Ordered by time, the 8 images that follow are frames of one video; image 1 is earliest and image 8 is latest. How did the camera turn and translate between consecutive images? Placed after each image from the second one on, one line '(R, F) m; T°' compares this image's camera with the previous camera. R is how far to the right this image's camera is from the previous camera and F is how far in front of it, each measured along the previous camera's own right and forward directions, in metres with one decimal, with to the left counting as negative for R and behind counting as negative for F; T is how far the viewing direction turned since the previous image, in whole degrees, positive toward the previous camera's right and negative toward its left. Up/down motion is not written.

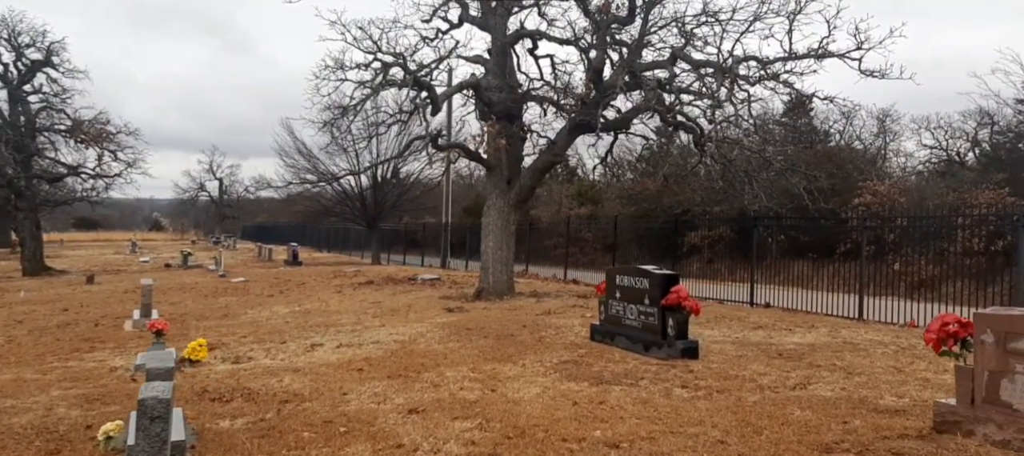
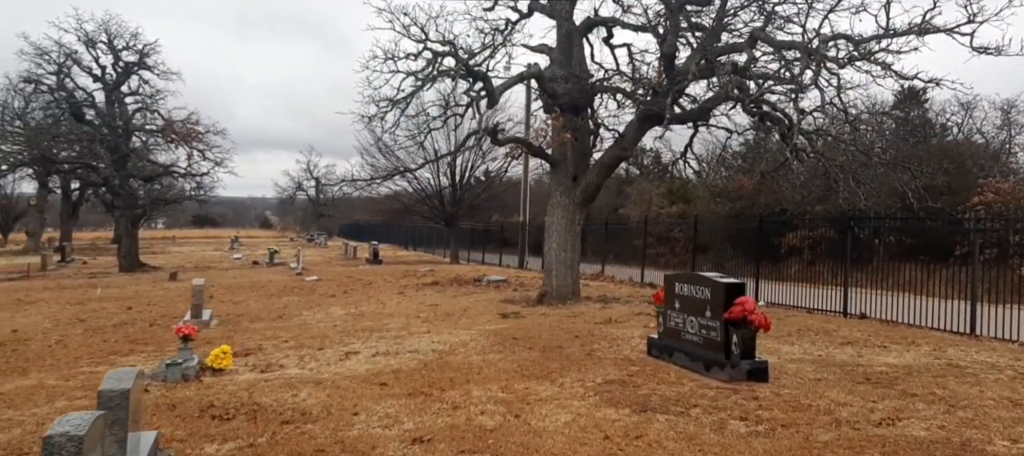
(+0.5, +0.7) m; -7°
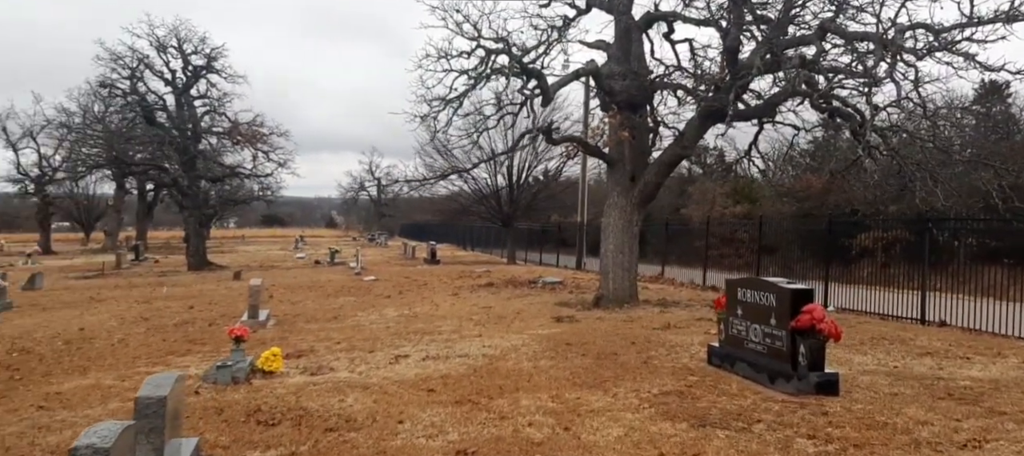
(+0.1, +0.2) m; -5°
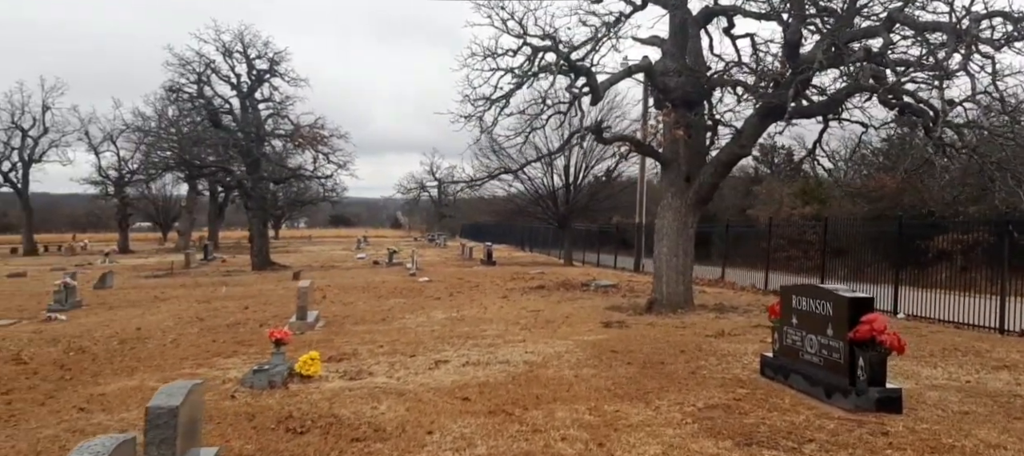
(+0.2, +0.2) m; -5°
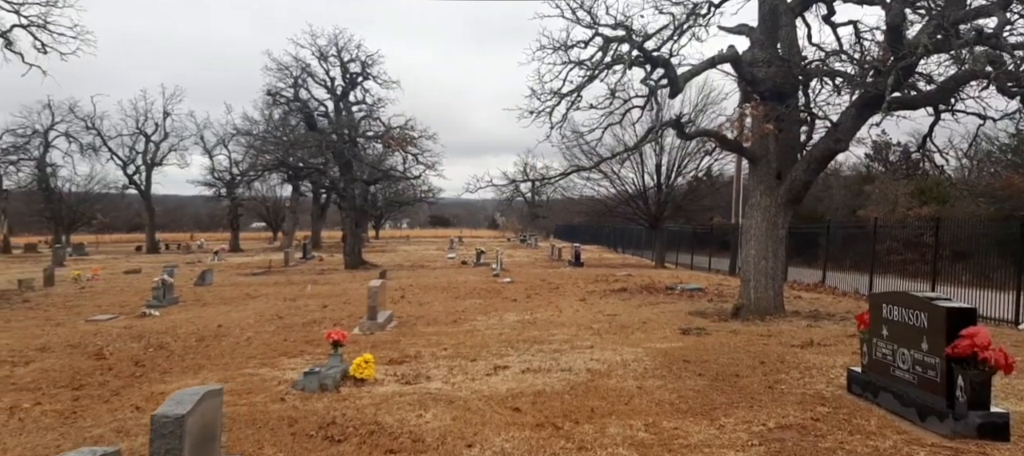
(+0.4, +0.3) m; -8°
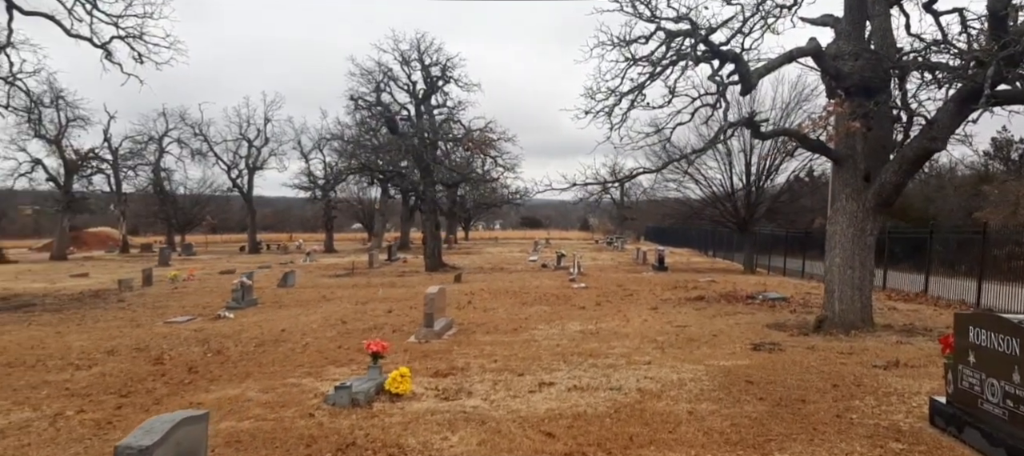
(+0.5, +0.3) m; -8°
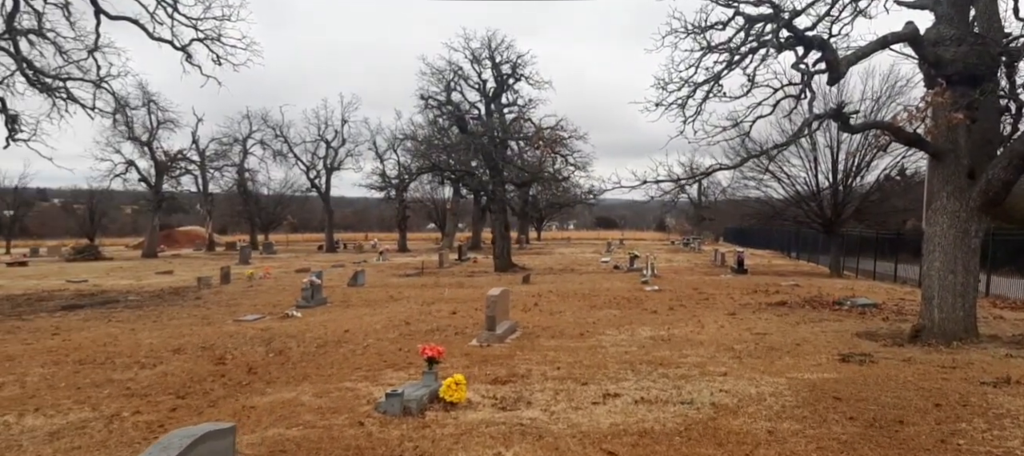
(+0.1, +0.4) m; -6°
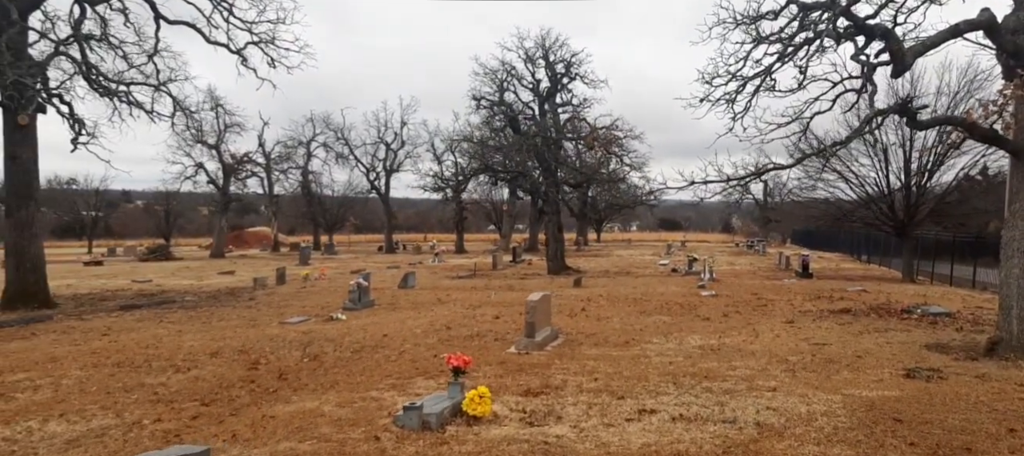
(+0.3, +0.3) m; -5°
